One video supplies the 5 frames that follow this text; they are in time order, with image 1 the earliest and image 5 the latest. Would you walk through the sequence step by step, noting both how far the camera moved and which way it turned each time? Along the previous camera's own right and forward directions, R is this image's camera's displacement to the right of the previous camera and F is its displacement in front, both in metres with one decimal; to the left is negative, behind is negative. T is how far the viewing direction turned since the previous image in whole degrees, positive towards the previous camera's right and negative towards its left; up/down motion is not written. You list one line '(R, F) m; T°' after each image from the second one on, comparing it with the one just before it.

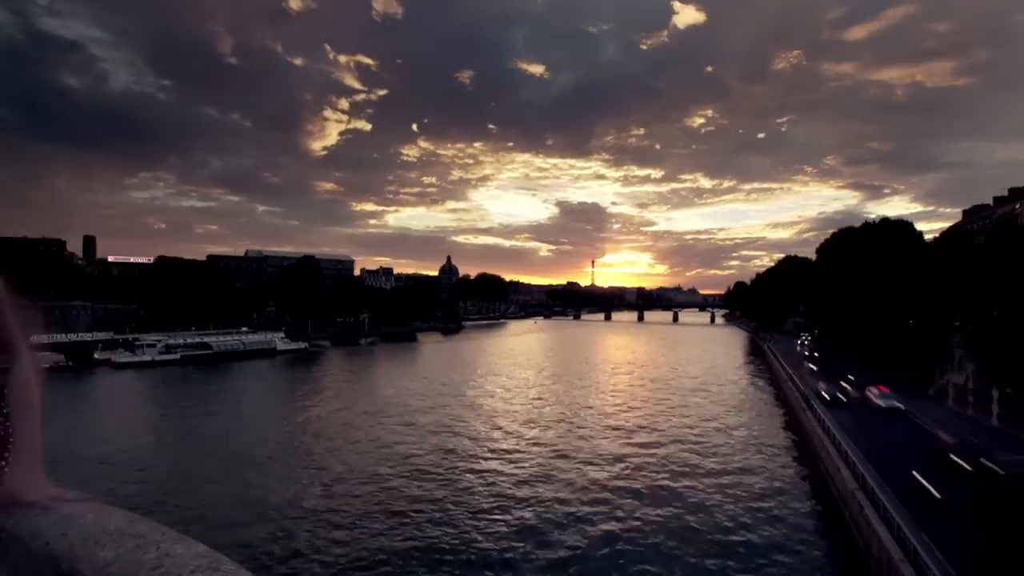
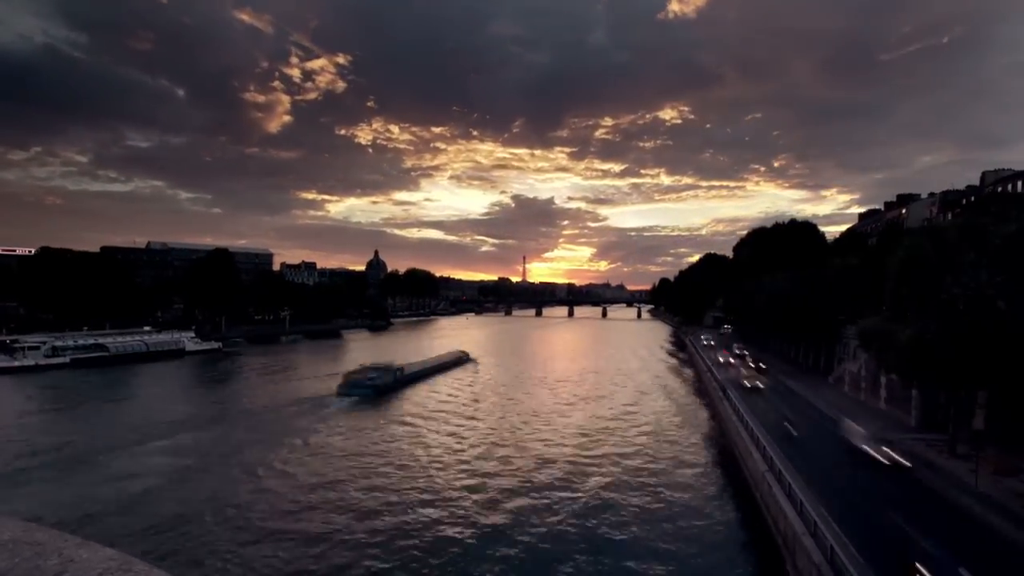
(-0.2, +0.4) m; +8°
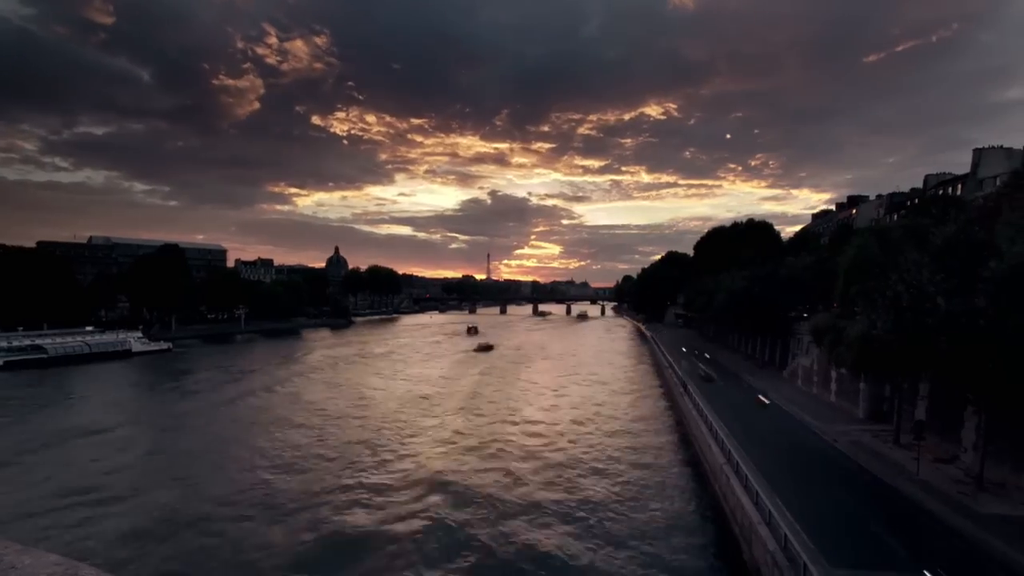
(+0.2, +0.1) m; +4°
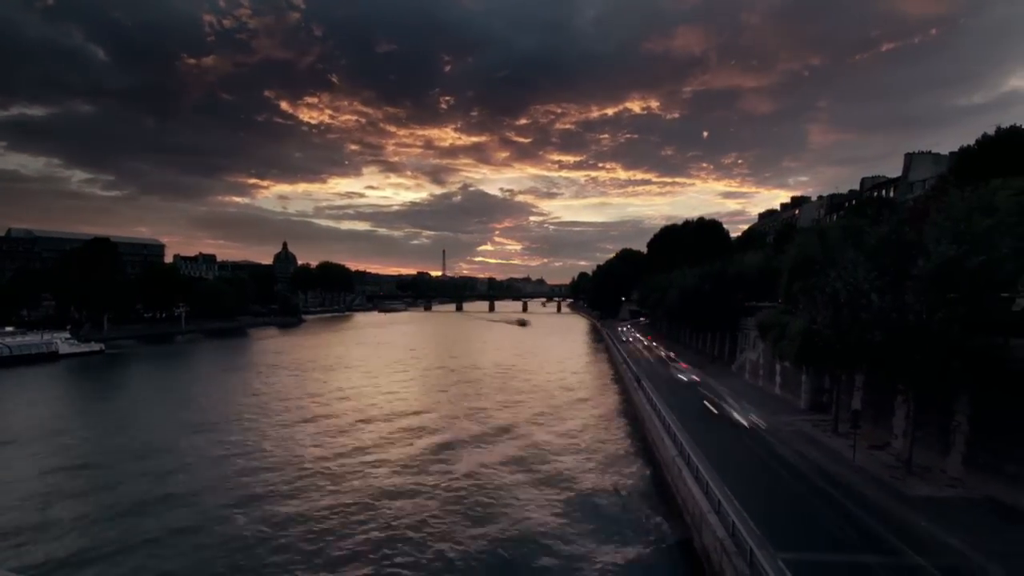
(+0.2, +0.2) m; +5°
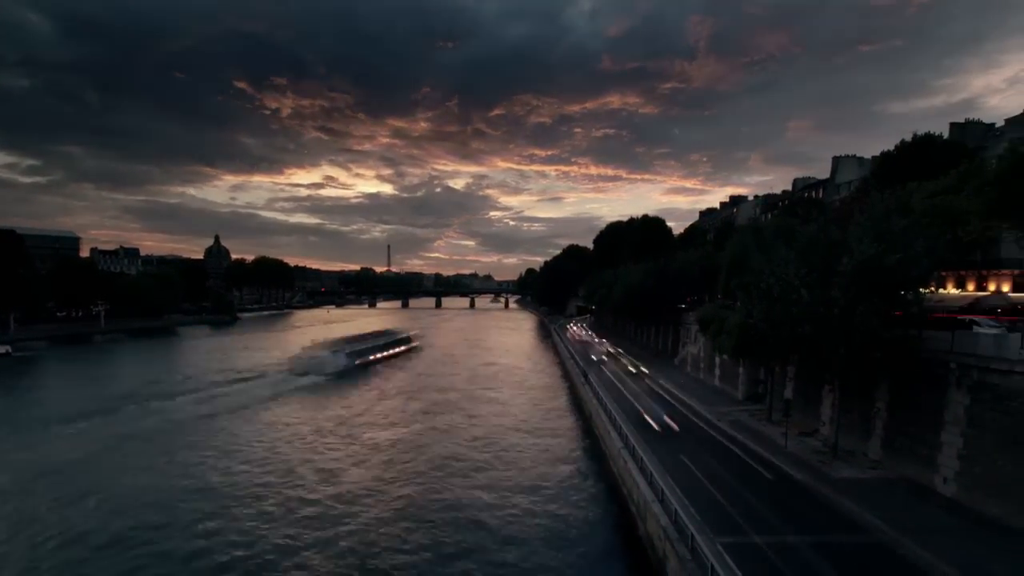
(+0.3, +0.3) m; +5°
